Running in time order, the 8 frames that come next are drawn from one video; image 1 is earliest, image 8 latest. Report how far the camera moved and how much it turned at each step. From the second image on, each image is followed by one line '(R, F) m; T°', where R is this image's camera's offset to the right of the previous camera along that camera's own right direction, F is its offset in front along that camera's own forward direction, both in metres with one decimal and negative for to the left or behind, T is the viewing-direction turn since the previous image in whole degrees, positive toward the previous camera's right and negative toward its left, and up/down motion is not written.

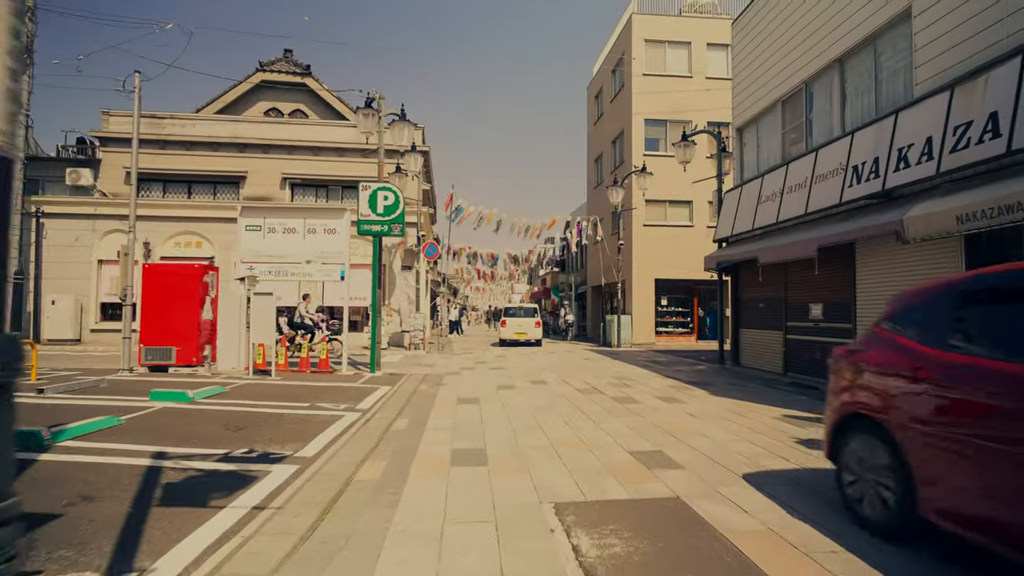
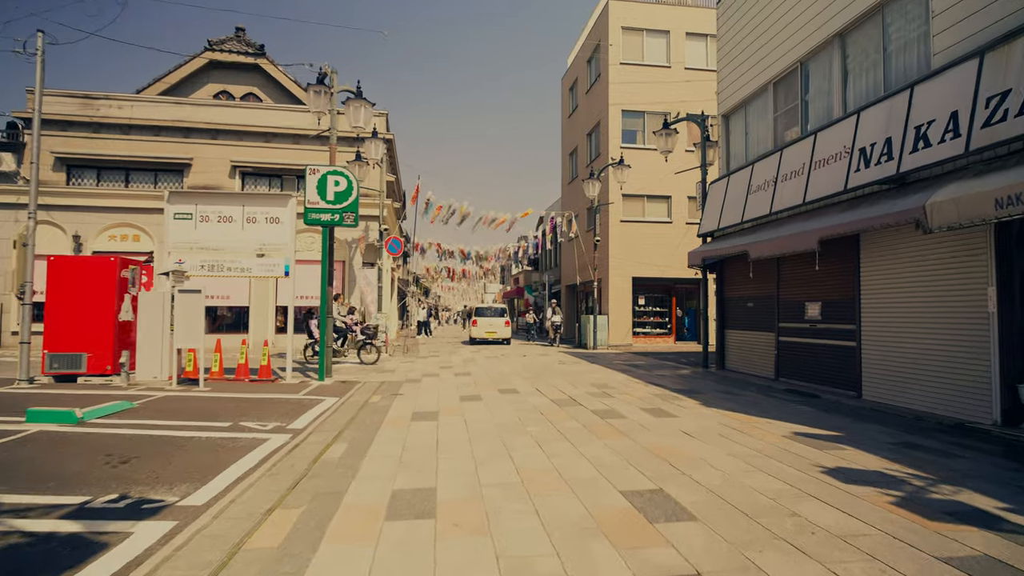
(+0.1, +1.5) m; +3°
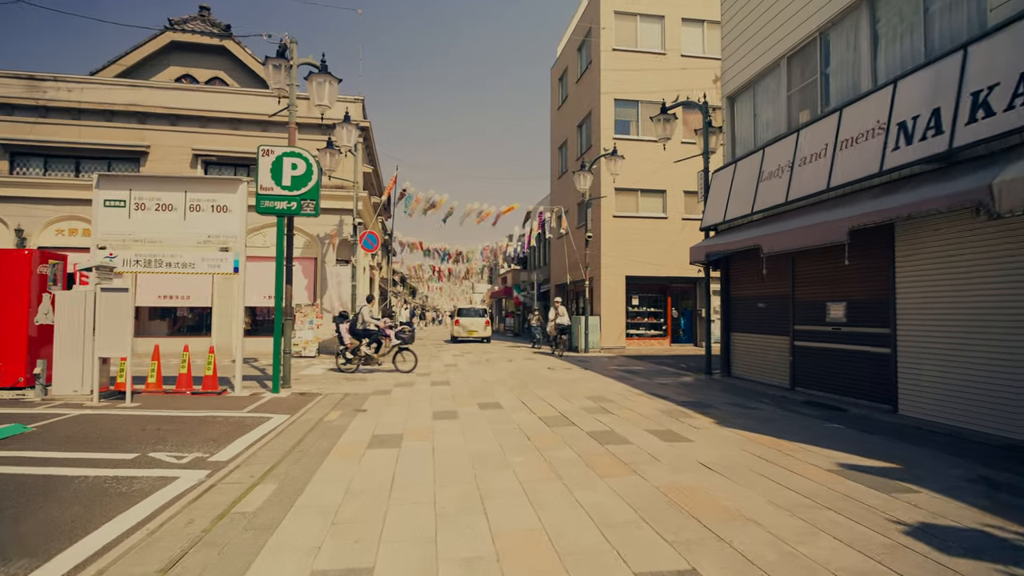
(+0.1, +1.5) m; +1°
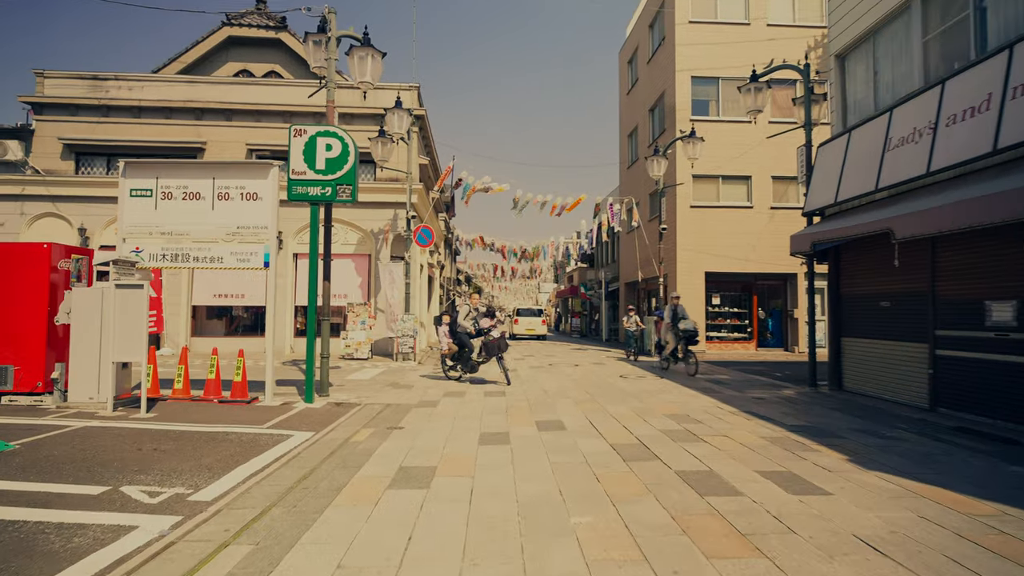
(0.0, +1.7) m; -7°
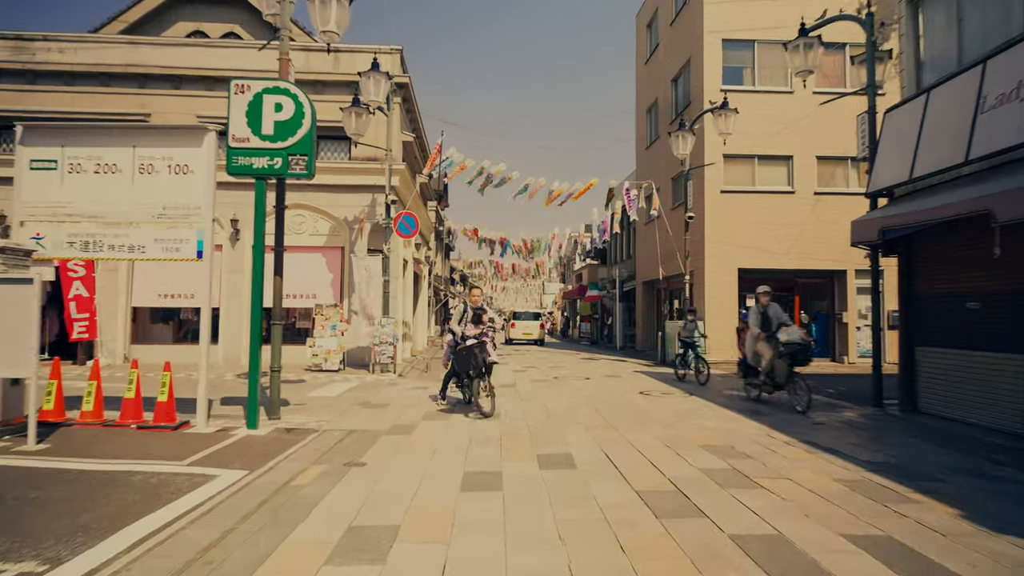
(+0.1, +2.0) m; -1°
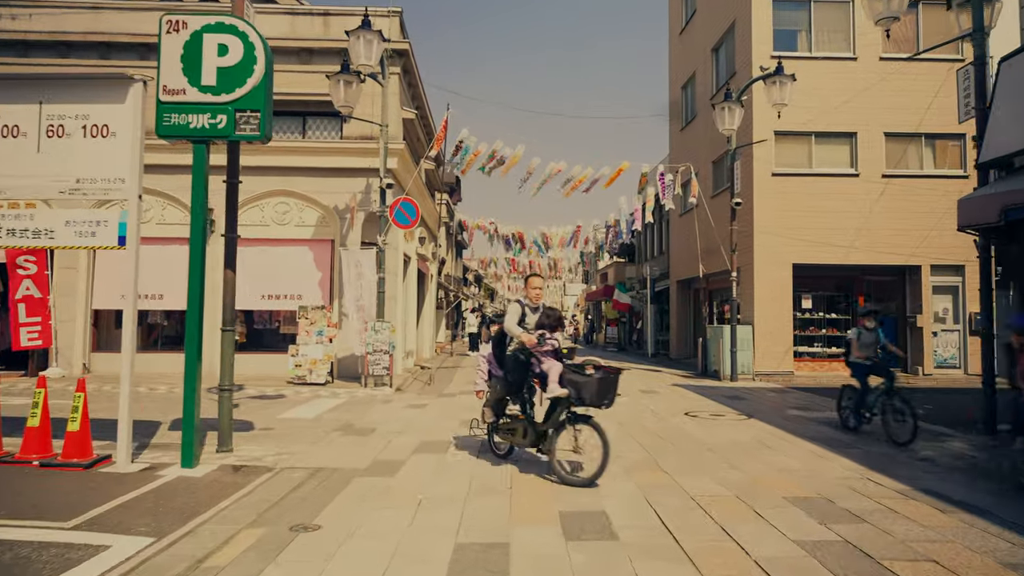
(0.0, +1.8) m; -2°
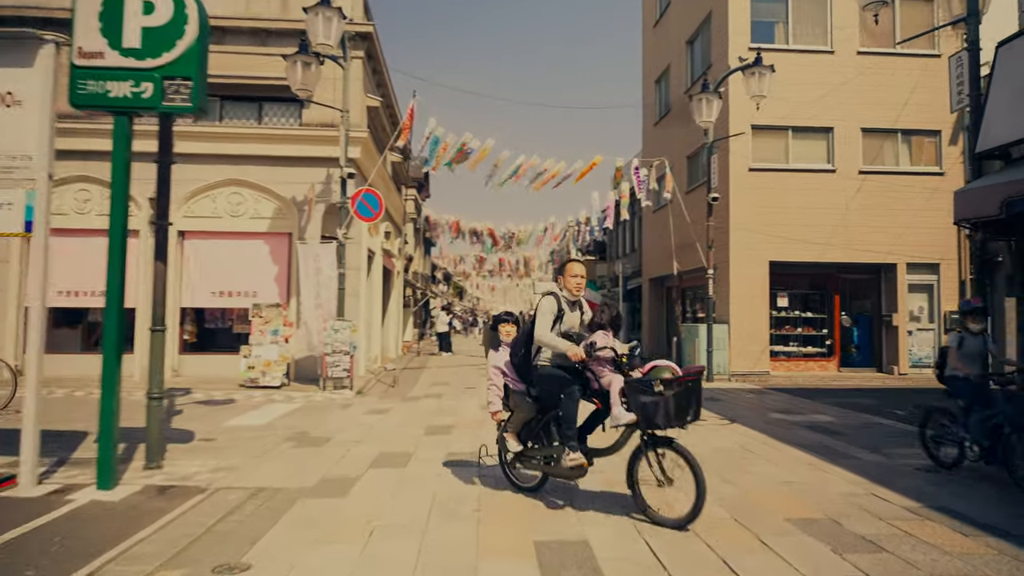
(0.0, +0.6) m; +3°
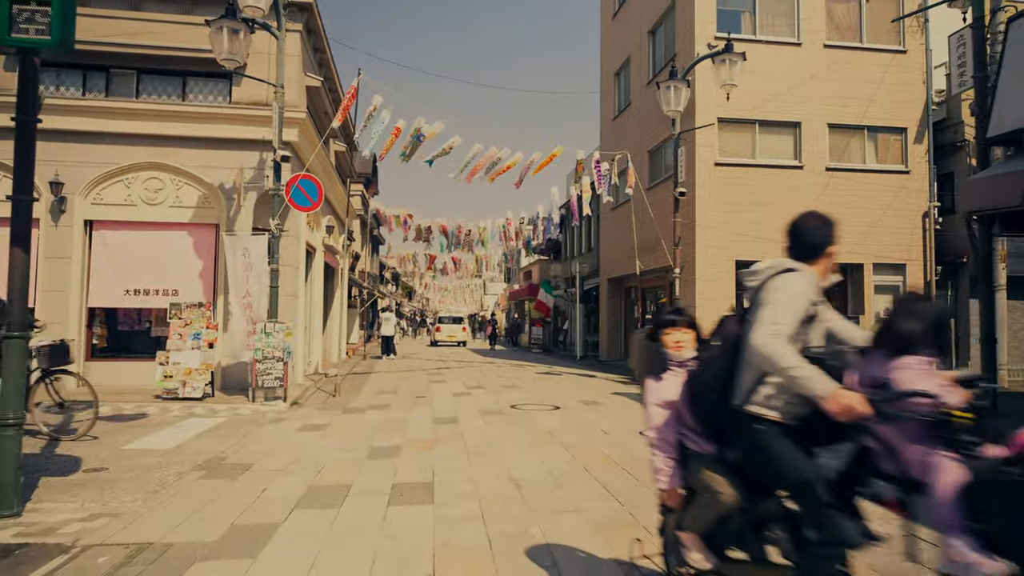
(-0.1, +1.0) m; +5°
